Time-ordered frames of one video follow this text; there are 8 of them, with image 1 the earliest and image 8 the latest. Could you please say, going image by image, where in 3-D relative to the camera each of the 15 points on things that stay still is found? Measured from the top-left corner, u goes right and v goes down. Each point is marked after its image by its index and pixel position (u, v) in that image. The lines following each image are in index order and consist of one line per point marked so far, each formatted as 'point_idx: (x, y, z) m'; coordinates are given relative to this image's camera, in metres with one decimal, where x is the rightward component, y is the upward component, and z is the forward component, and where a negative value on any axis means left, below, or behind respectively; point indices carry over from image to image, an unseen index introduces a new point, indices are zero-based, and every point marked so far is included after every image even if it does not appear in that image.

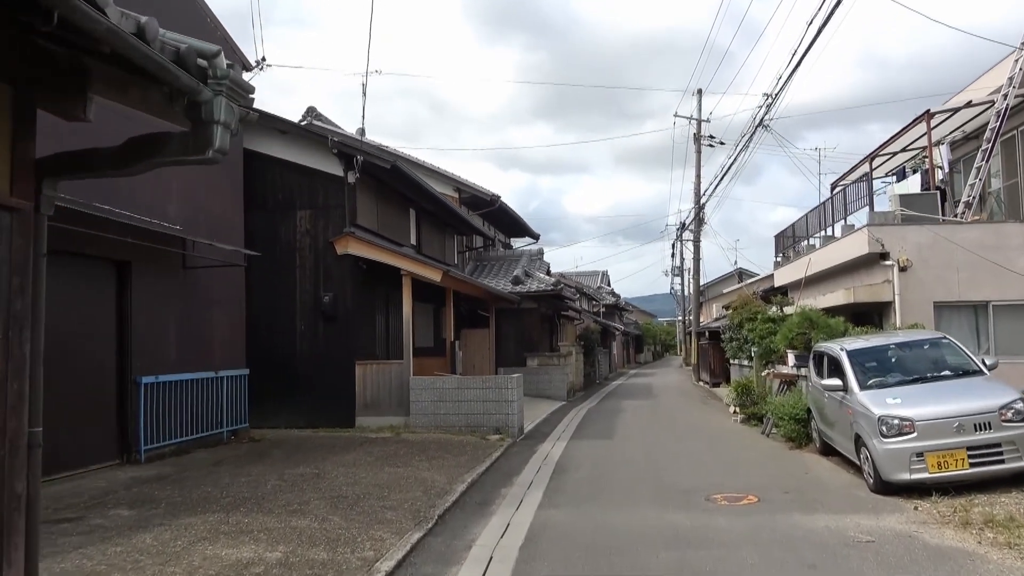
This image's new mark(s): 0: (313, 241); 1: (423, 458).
0: (-3.5, +0.8, +13.4) m
1: (-1.2, -2.2, +9.9) m
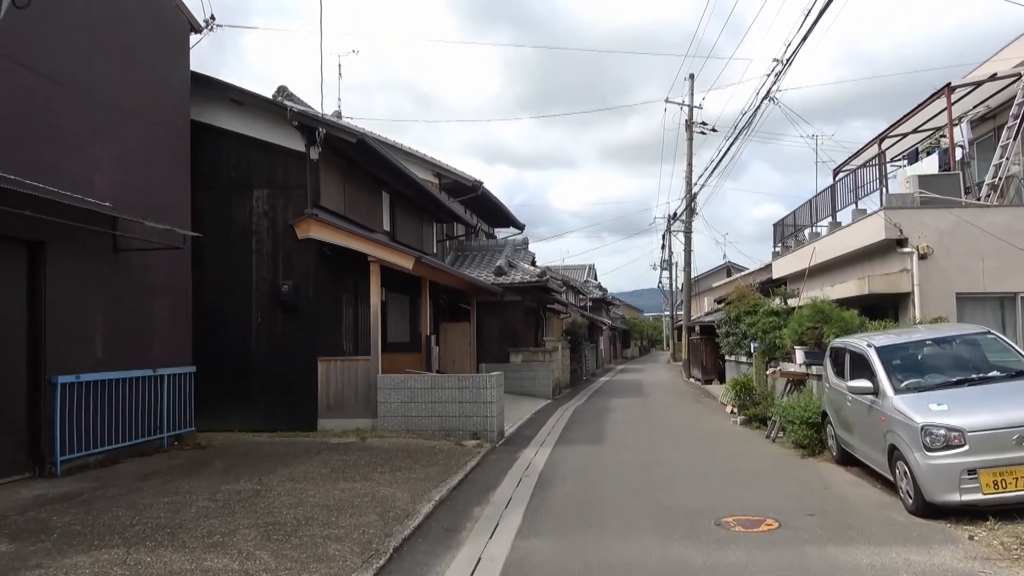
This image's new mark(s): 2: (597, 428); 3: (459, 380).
0: (-3.9, +1.0, +12.0) m
1: (-1.4, -2.1, +8.6) m
2: (+1.5, -2.5, +13.4) m
3: (-0.8, -1.4, +11.2) m
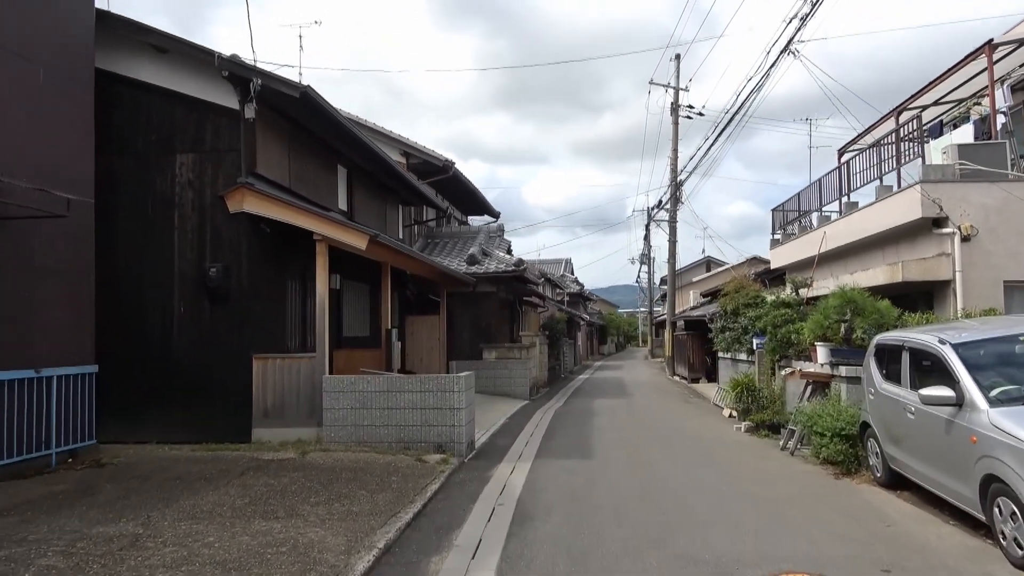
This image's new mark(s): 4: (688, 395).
0: (-4.2, +1.3, +10.1) m
1: (-1.7, -1.9, +6.8) m
2: (+1.1, -2.3, +11.6) m
3: (-1.1, -1.2, +9.4) m
4: (+4.4, -2.7, +18.9) m
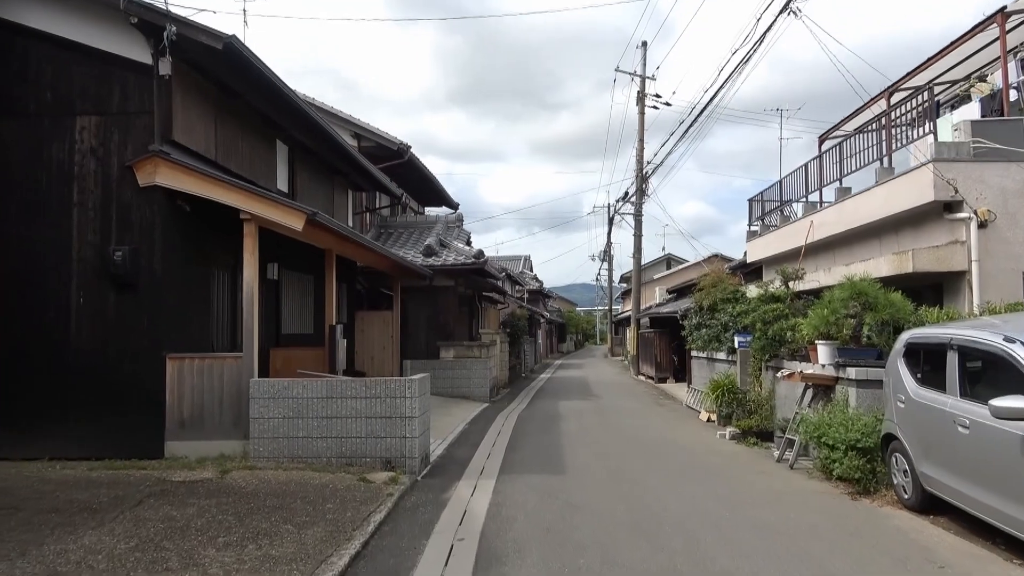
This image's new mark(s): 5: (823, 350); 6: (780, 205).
0: (-4.7, +1.4, +8.5) m
1: (-2.0, -1.8, +5.3) m
2: (+0.5, -2.2, +10.3) m
3: (-1.5, -1.0, +8.0) m
4: (+3.5, -2.6, +17.8) m
5: (+3.4, -0.7, +8.5) m
6: (+5.4, +1.7, +15.0) m
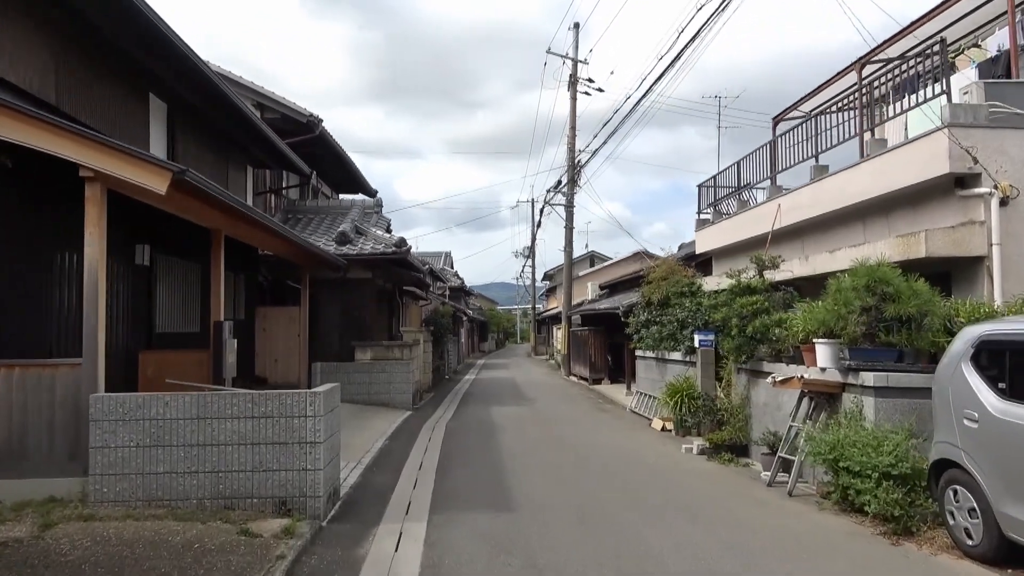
0: (-5.2, +1.5, +6.2) m
1: (-2.2, -1.6, +3.3) m
2: (-0.2, -2.0, +8.5) m
3: (-2.0, -0.9, +6.0) m
4: (+1.9, -2.5, +16.3) m
5: (+2.8, -0.6, +7.0) m
6: (+4.1, +1.8, +13.7) m
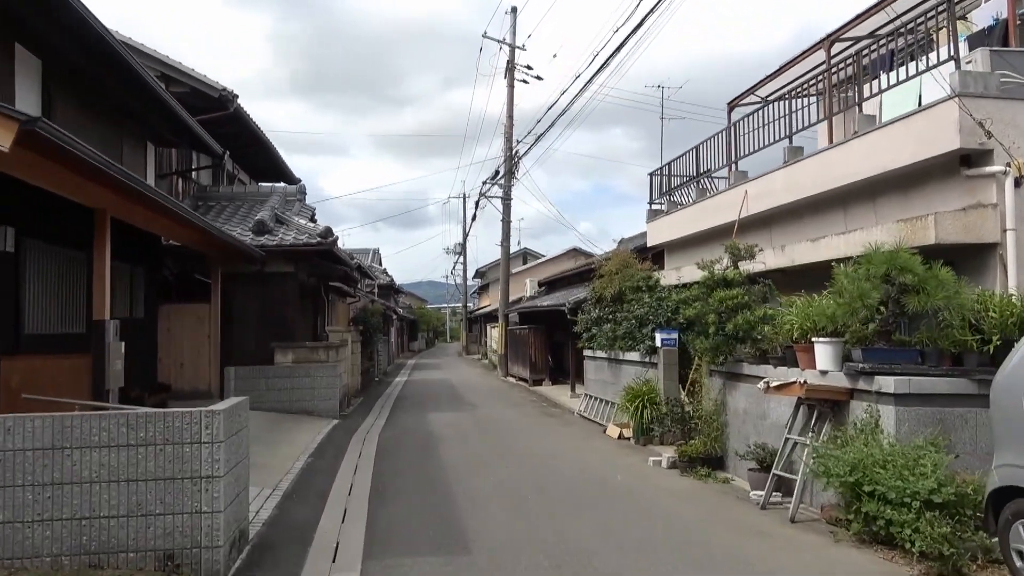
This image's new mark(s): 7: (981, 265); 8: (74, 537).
0: (-5.5, +1.6, +4.4) m
1: (-2.2, -1.6, +1.9) m
2: (-0.7, -2.0, +7.3) m
3: (-2.3, -0.8, +4.5) m
4: (+0.6, -2.4, +15.2) m
5: (+2.5, -0.5, +6.0) m
6: (+3.0, +1.9, +12.8) m
7: (+4.1, +0.2, +6.6) m
8: (-2.6, -1.5, +4.5) m
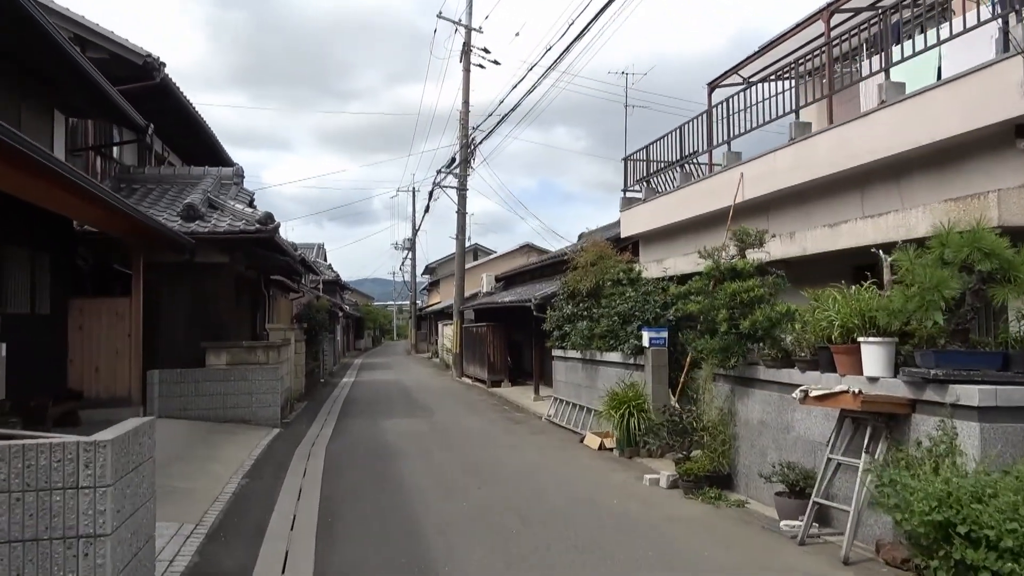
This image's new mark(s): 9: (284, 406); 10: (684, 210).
0: (-5.4, +1.7, +2.8) m
1: (-2.0, -1.5, +0.5) m
2: (-0.9, -1.9, +6.0) m
3: (-2.3, -0.8, +3.1) m
4: (-0.1, -2.3, +14.0) m
5: (+2.4, -0.4, +5.0) m
6: (+2.5, +2.0, +11.7) m
7: (+4.0, +0.3, +5.7) m
8: (-2.6, -1.4, +3.1) m
9: (-4.0, -2.0, +13.1) m
10: (+2.4, +1.1, +10.6) m
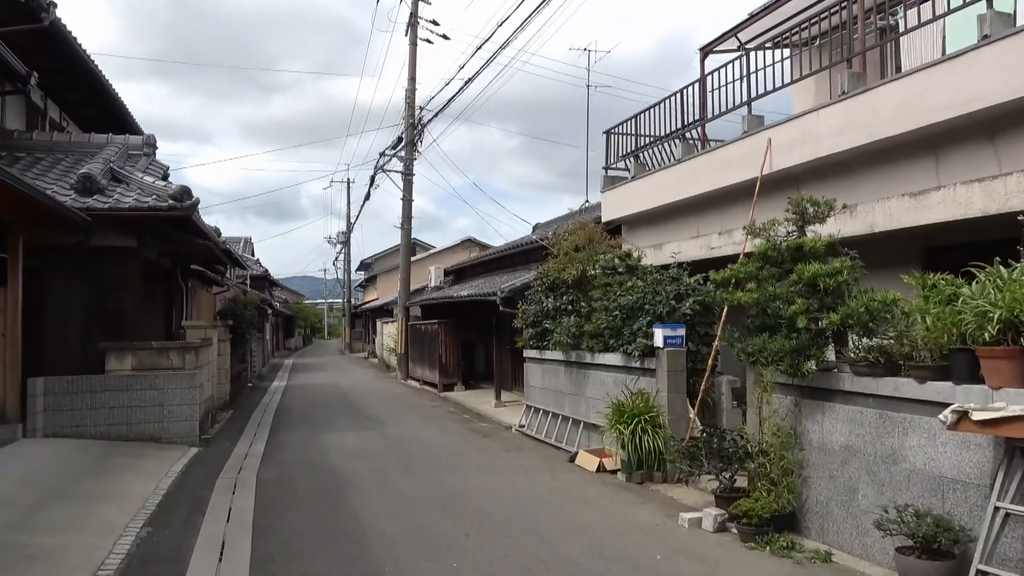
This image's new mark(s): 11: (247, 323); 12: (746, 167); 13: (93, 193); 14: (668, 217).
0: (-5.0, +1.8, +0.6) m
1: (-1.4, -1.4, -1.4) m
2: (-0.8, -1.8, +4.2) m
3: (-1.9, -0.6, +1.2) m
4: (-0.8, -2.1, +12.2) m
5: (+2.6, -0.3, +3.4) m
6: (+2.1, +2.1, +10.2) m
7: (+4.1, +0.4, +4.3) m
8: (-2.2, -1.3, +1.1) m
9: (-4.5, -1.9, +11.0) m
10: (+2.1, +1.2, +9.1) m
11: (-6.7, -0.9, +19.1) m
12: (+2.5, +1.3, +7.9) m
13: (-5.4, +1.3, +9.8) m
14: (+2.0, +0.9, +9.9) m
